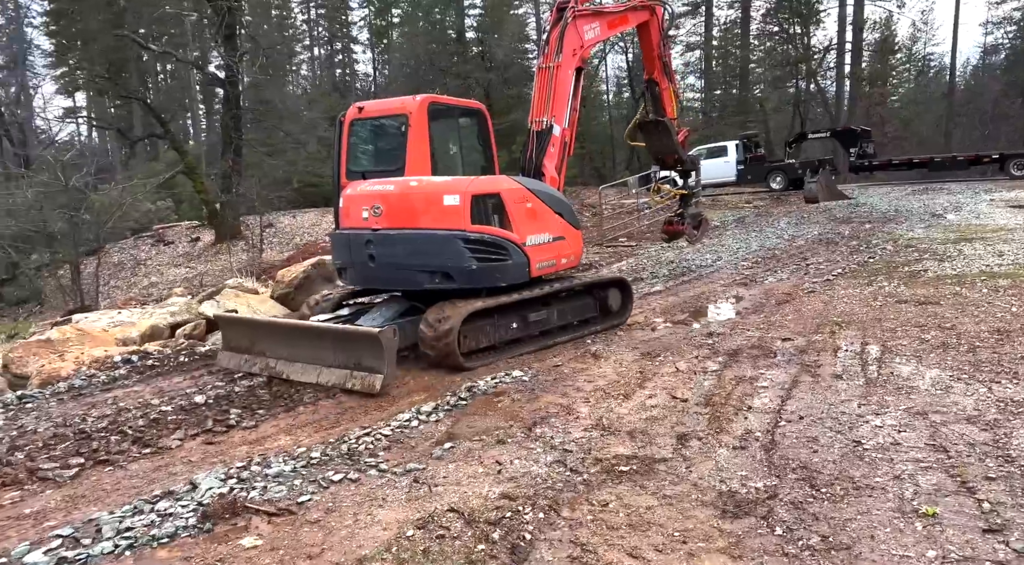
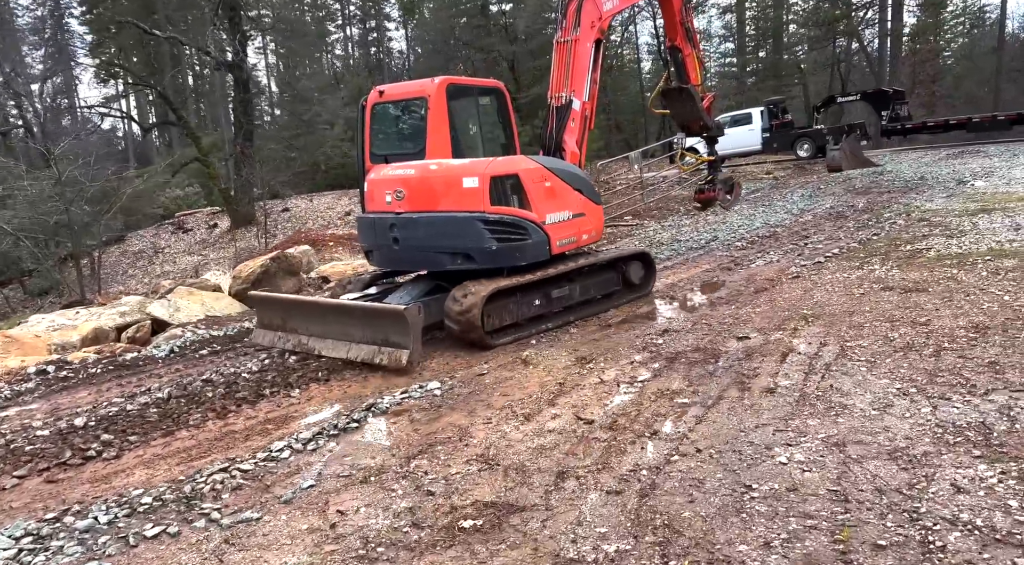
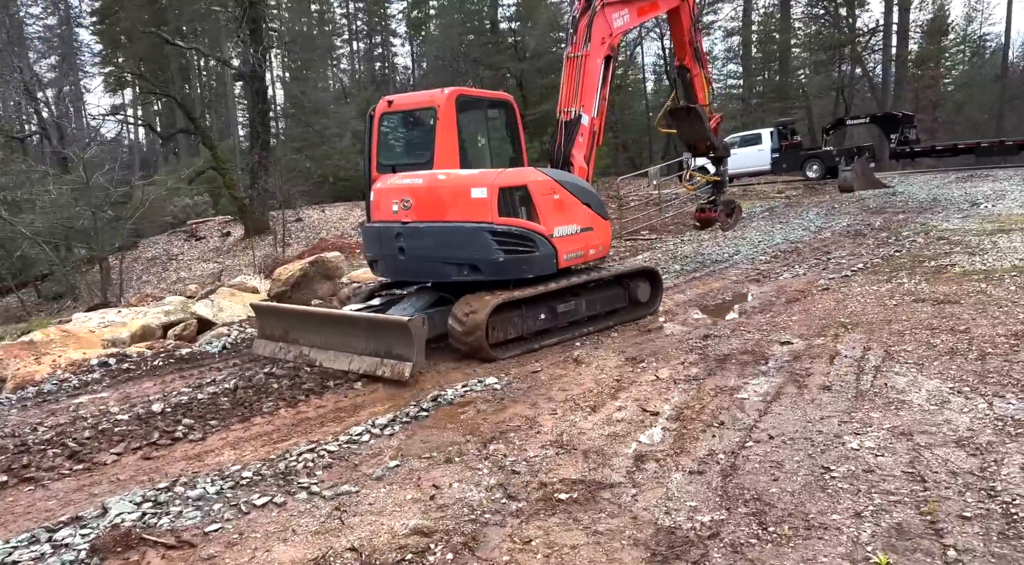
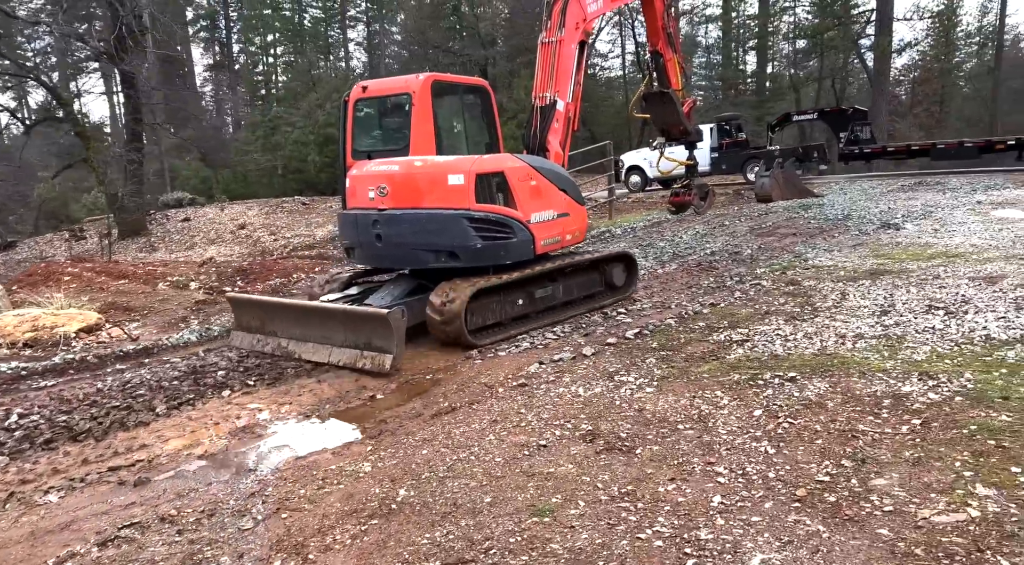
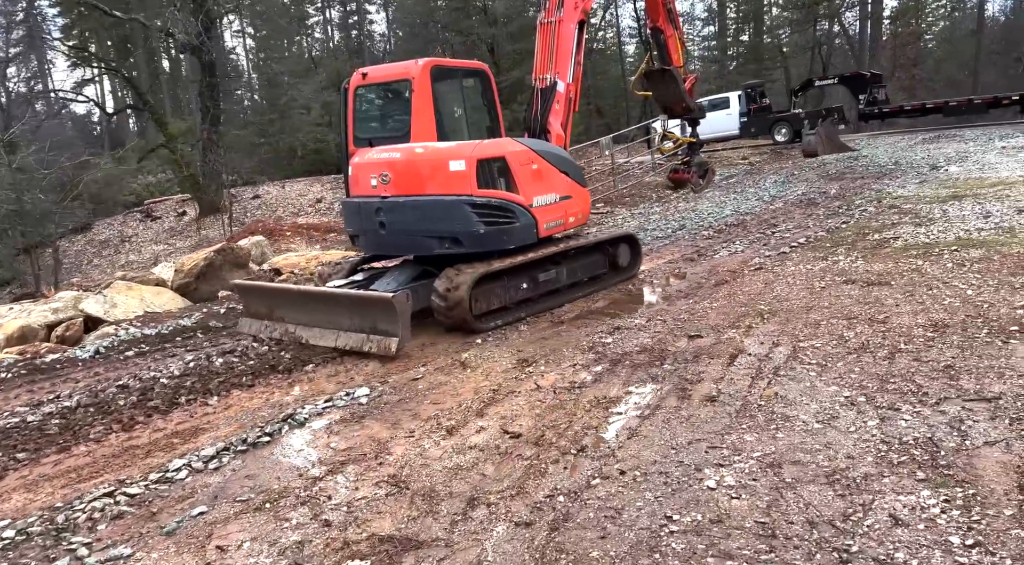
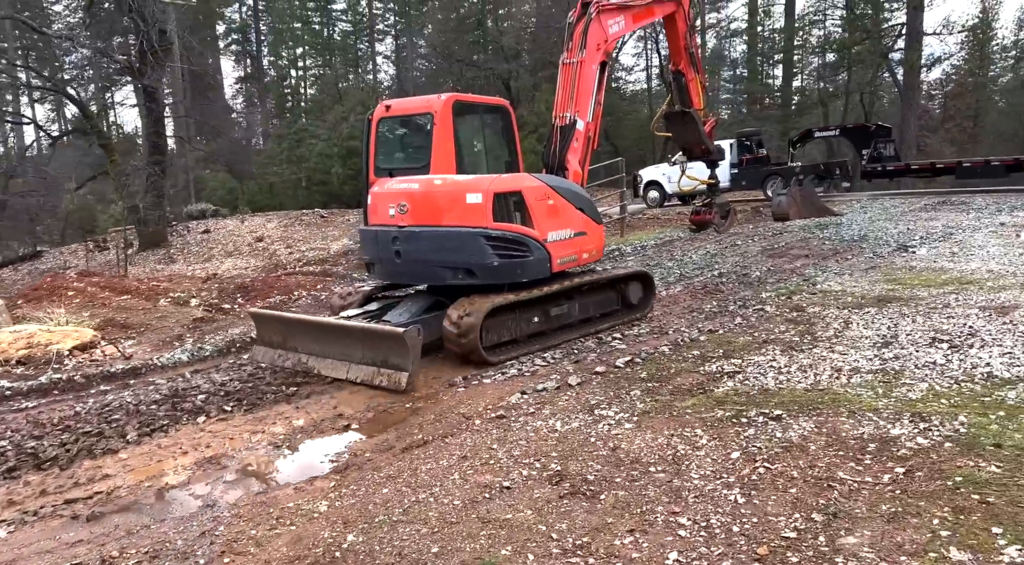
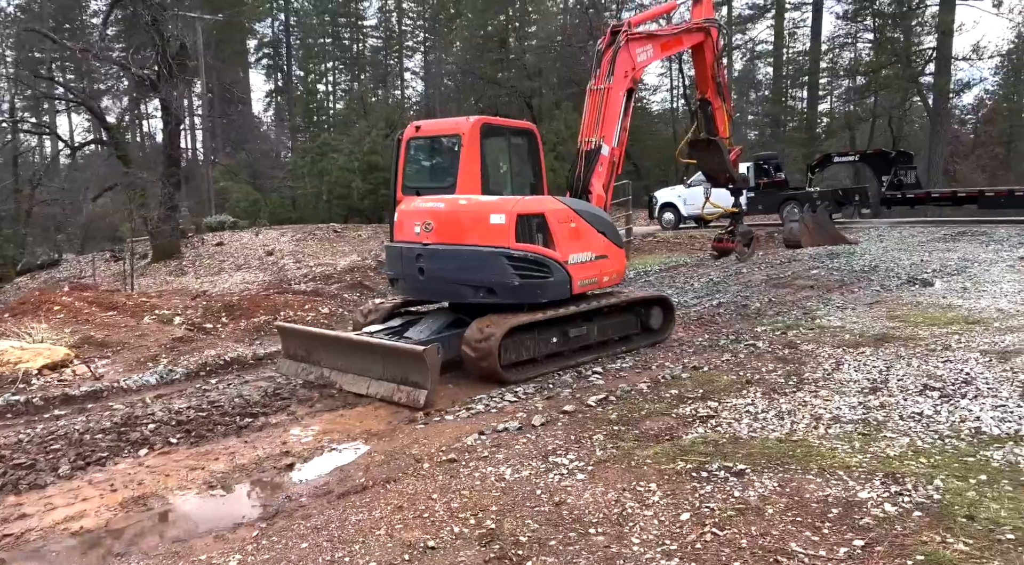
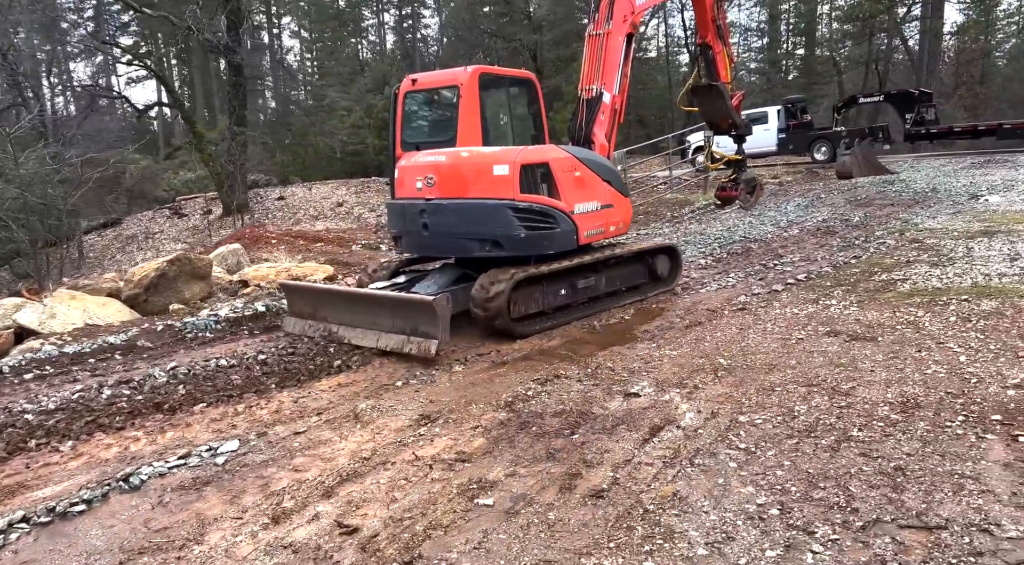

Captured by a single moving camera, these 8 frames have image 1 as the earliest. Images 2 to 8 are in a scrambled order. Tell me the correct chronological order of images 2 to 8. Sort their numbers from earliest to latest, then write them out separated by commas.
3, 2, 5, 8, 4, 6, 7
